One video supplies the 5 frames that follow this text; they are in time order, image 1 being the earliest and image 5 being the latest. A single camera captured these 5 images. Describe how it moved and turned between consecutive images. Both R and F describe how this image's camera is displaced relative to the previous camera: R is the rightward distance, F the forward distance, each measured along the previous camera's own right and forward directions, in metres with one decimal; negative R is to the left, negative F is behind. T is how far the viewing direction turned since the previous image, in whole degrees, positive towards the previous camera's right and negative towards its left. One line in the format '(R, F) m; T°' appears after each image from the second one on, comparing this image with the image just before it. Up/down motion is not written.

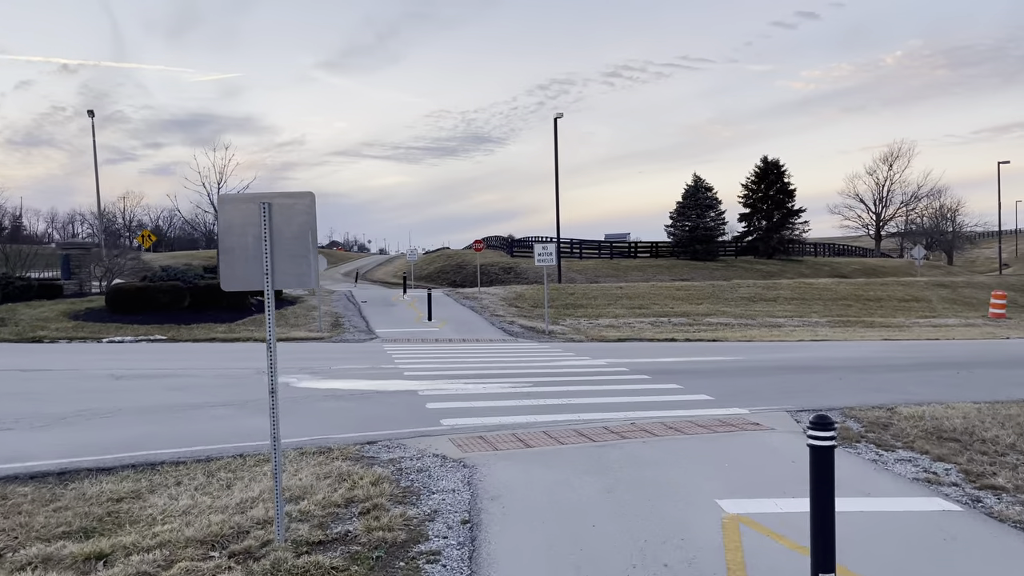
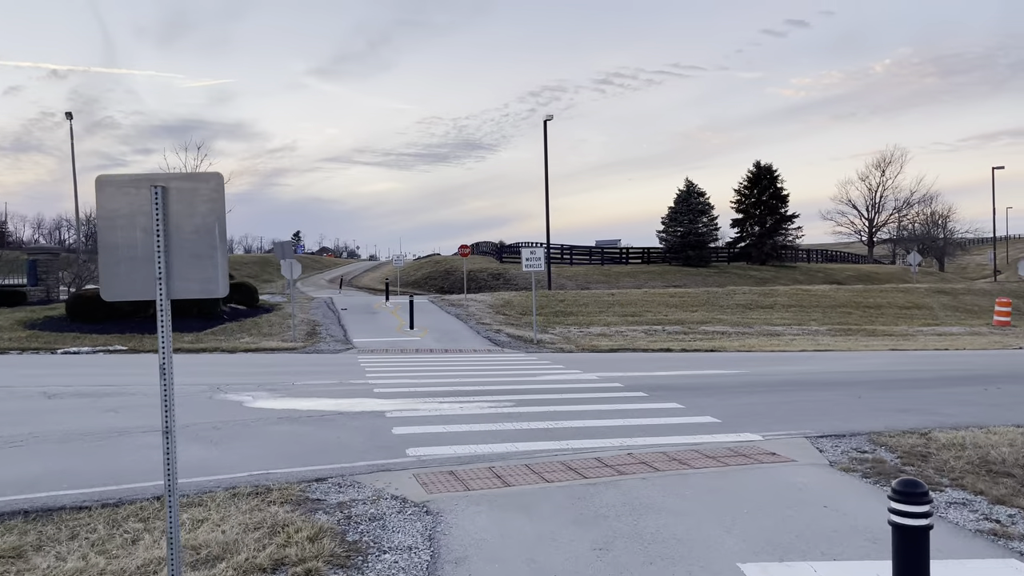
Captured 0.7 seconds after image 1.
(+0.1, +1.3) m; +1°
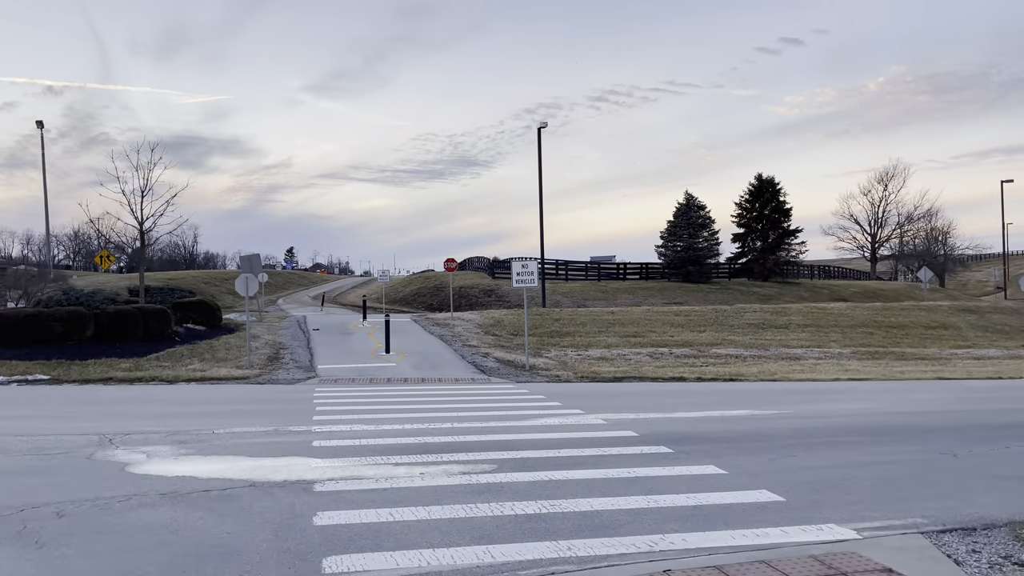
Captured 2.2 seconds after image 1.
(+0.1, +2.8) m; 0°
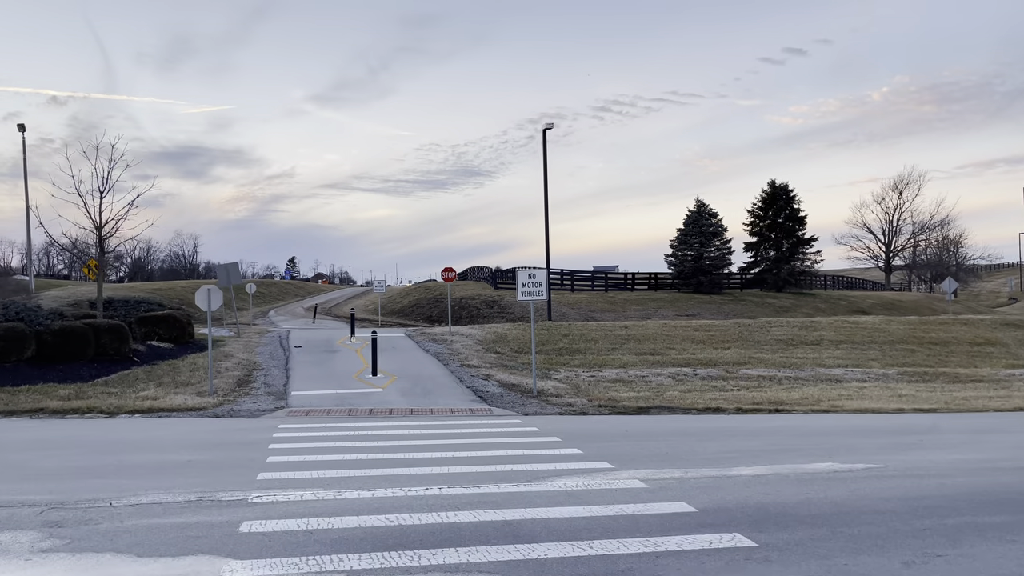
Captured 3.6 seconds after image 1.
(-0.1, +2.7) m; 0°
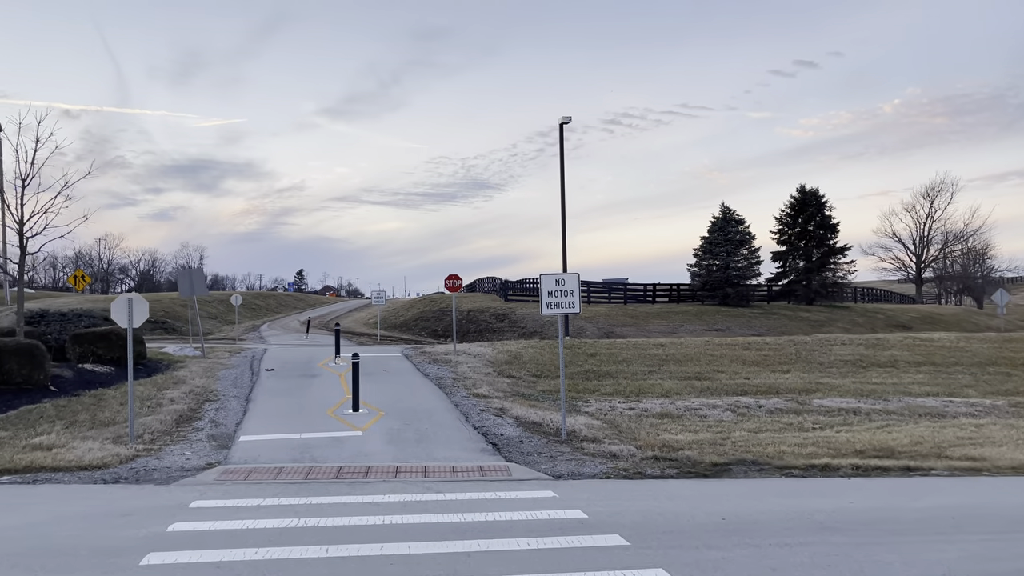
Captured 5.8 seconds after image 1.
(-0.2, +4.2) m; -1°
